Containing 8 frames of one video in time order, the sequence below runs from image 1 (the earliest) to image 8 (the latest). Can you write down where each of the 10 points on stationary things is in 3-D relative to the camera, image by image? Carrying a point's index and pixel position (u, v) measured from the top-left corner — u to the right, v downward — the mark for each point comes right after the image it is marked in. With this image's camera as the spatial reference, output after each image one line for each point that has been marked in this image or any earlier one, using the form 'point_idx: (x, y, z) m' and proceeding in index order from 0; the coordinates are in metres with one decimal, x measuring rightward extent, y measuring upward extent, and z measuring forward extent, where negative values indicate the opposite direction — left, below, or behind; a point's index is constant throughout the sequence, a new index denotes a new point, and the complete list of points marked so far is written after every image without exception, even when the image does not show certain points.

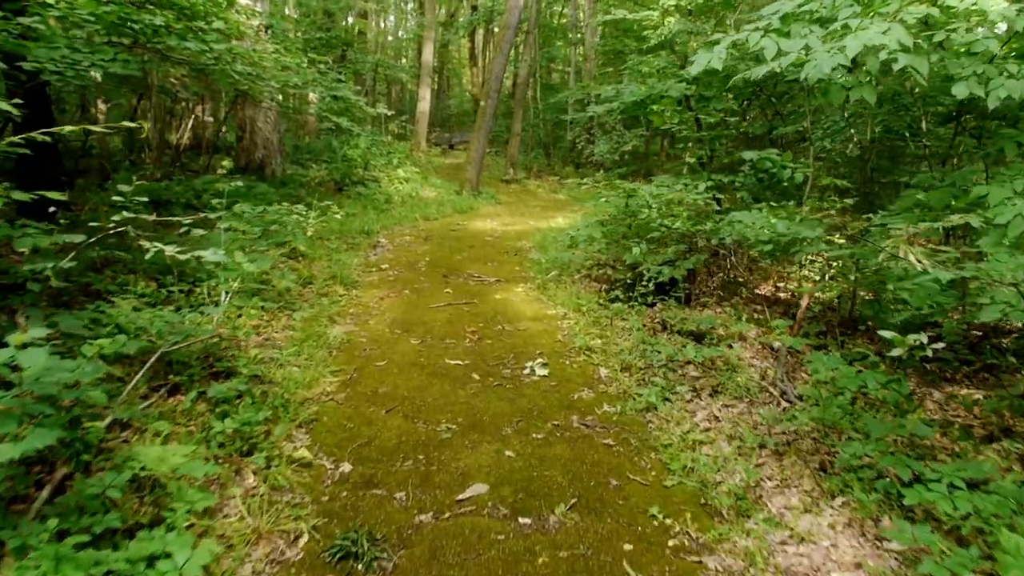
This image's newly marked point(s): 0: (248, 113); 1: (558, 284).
0: (-3.3, +2.2, +9.9) m
1: (+0.3, 0.0, +5.9) m
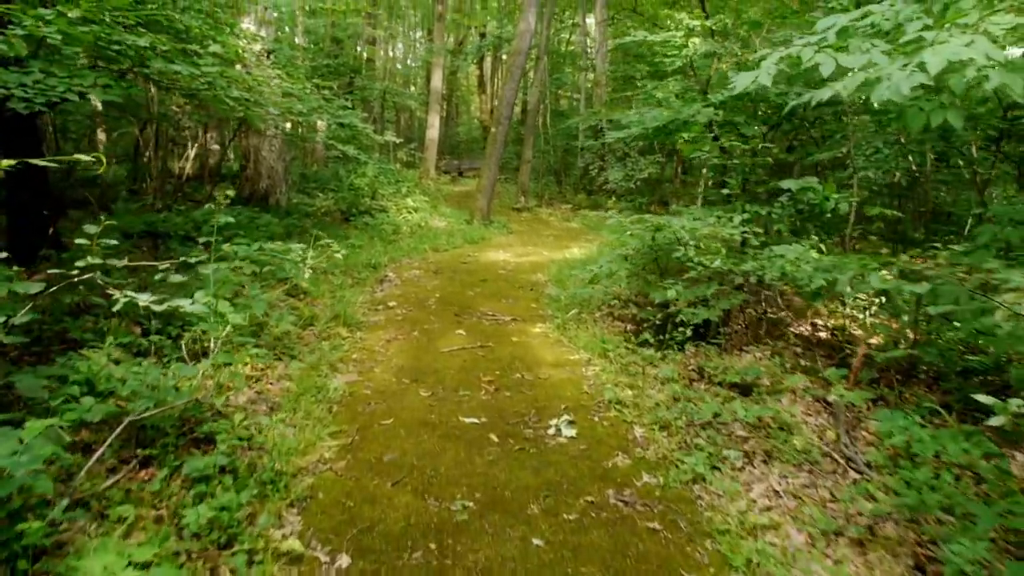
0: (-3.1, +1.8, +9.6) m
1: (+0.5, -0.2, +5.4) m
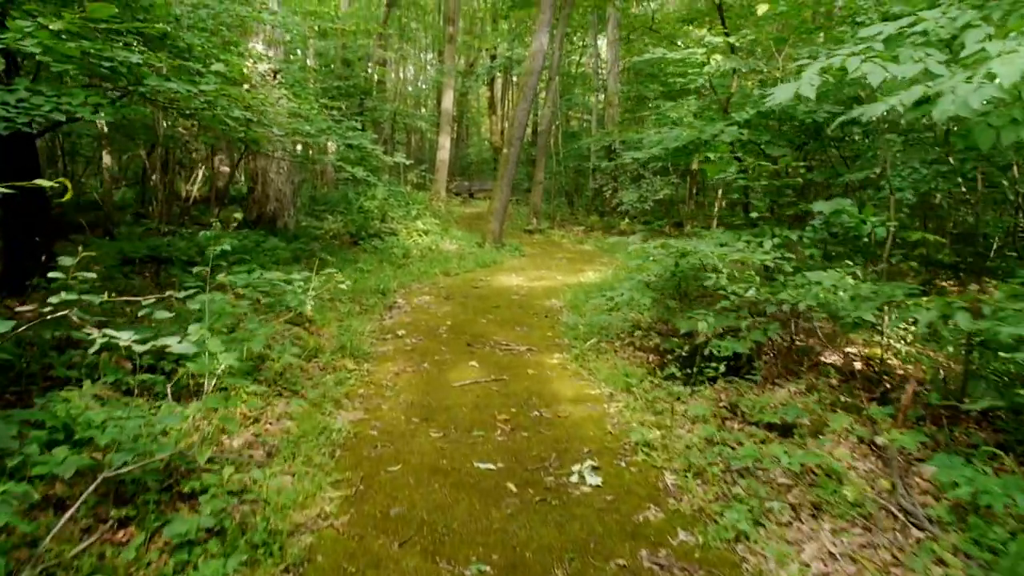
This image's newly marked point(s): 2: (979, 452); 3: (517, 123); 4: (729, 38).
0: (-3.0, +1.5, +9.4) m
1: (+0.6, -0.4, +5.1) m
2: (+2.0, -0.7, +3.4) m
3: (+0.1, +2.6, +12.3) m
4: (+1.7, +2.0, +6.2) m
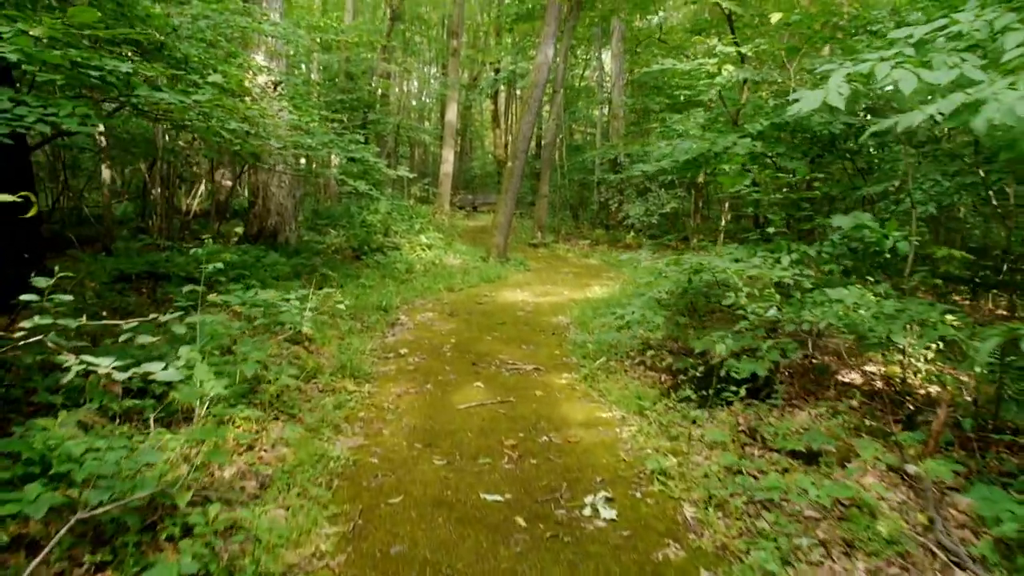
0: (-2.9, +1.3, +9.2) m
1: (+0.6, -0.5, +4.9) m
2: (+2.1, -0.8, +3.2) m
3: (+0.2, +2.4, +12.2) m
4: (+1.8, +1.9, +6.1) m
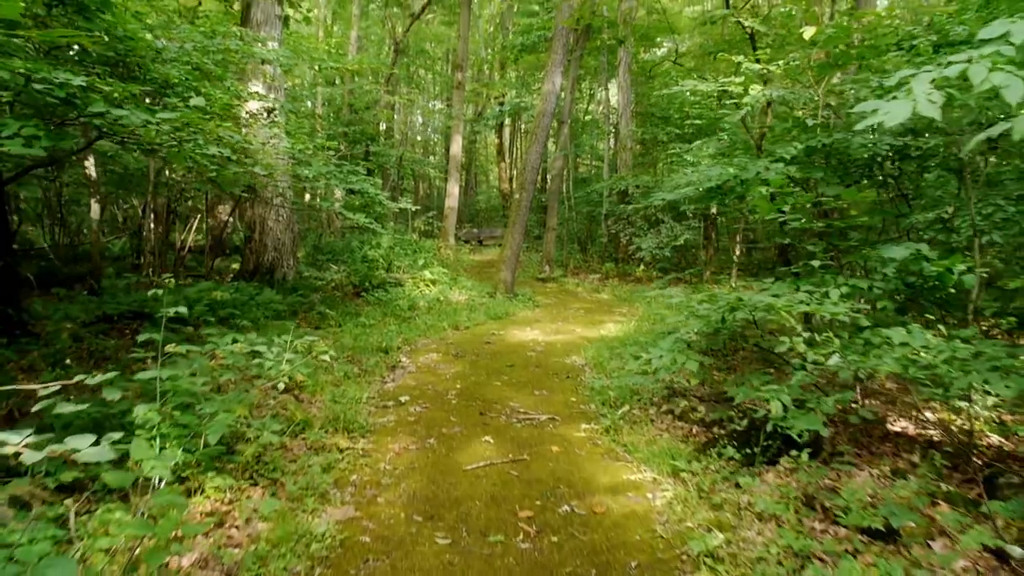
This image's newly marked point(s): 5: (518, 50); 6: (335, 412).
0: (-2.8, +0.8, +8.8) m
1: (+0.7, -0.8, +4.4) m
2: (+2.1, -0.9, +2.7) m
3: (+0.3, +1.8, +11.8) m
4: (+1.8, +1.6, +5.6) m
5: (+0.2, +5.9, +19.5) m
6: (-1.0, -0.7, +4.4) m
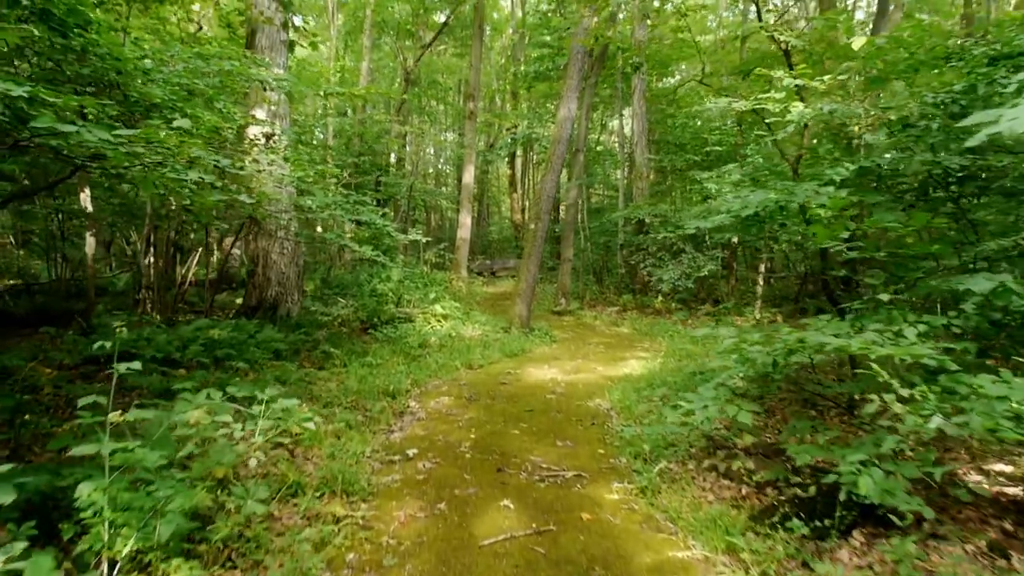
0: (-2.7, +0.5, +8.4) m
1: (+0.8, -1.0, +3.9) m
2: (+2.2, -1.1, +2.1) m
3: (+0.5, +1.3, +11.3) m
4: (+1.9, +1.3, +5.2) m
5: (+0.5, +5.1, +19.2) m
6: (-0.9, -0.9, +3.9) m
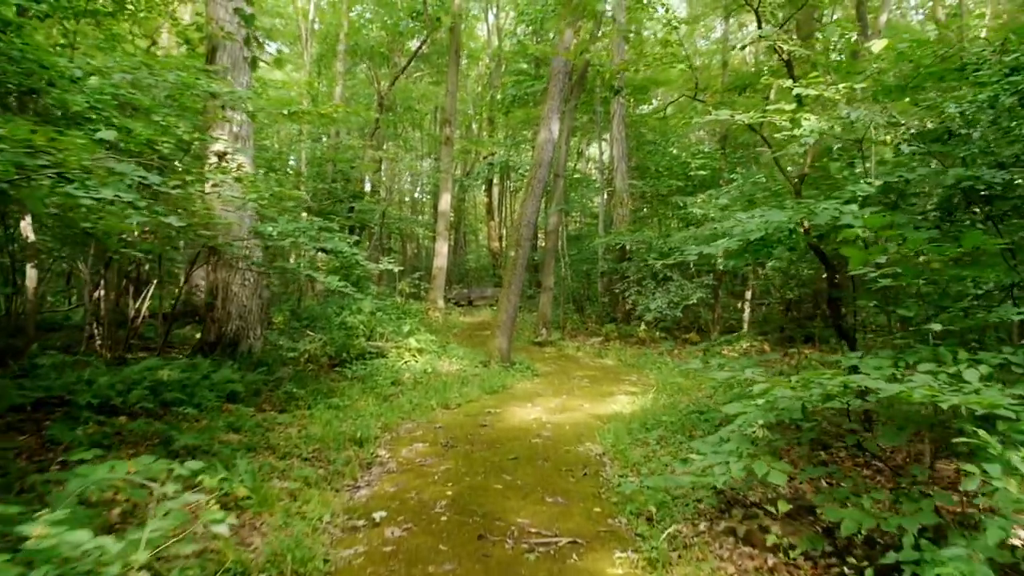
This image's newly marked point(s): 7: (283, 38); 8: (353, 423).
0: (-2.9, +0.1, +7.7) m
1: (+0.7, -1.1, +3.3) m
2: (+2.2, -1.1, +1.6) m
3: (+0.2, +0.9, +10.8) m
4: (+1.8, +1.2, +4.7) m
5: (-0.1, +4.4, +18.8) m
6: (-0.9, -1.0, +3.2) m
7: (-5.1, +5.6, +17.7) m
8: (-1.2, -1.0, +5.8) m
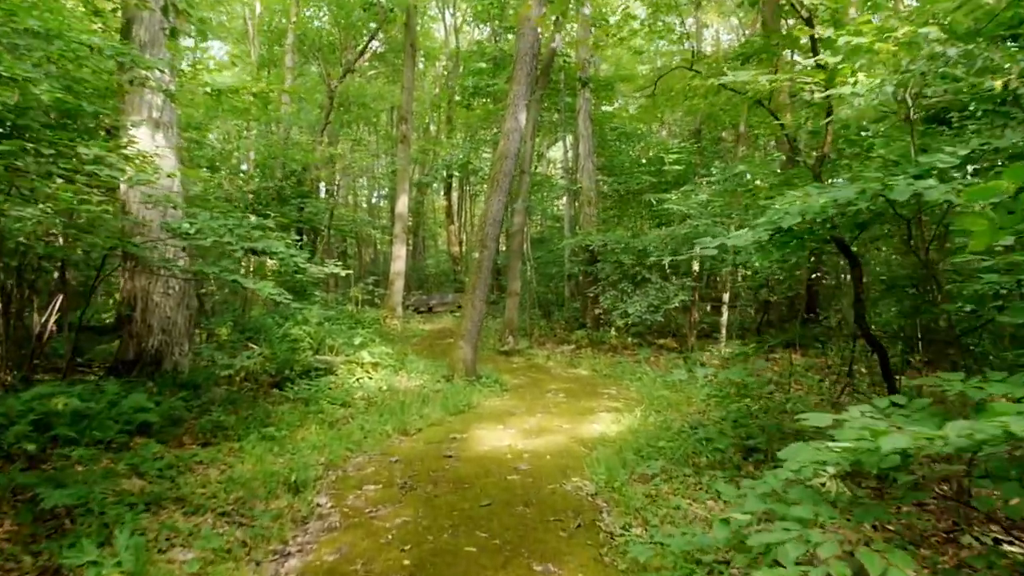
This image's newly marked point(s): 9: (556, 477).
0: (-3.2, 0.0, +6.6) m
1: (+0.7, -1.1, +2.3) m
2: (+2.2, -1.1, +0.7) m
3: (-0.3, +0.8, +9.9) m
4: (+1.7, +1.2, +3.8) m
5: (-1.0, +4.2, +17.8) m
6: (-1.0, -1.1, +2.2) m
7: (-6.0, +5.4, +16.5) m
8: (-1.3, -1.0, +4.7) m
9: (+0.3, -1.1, +4.7) m
